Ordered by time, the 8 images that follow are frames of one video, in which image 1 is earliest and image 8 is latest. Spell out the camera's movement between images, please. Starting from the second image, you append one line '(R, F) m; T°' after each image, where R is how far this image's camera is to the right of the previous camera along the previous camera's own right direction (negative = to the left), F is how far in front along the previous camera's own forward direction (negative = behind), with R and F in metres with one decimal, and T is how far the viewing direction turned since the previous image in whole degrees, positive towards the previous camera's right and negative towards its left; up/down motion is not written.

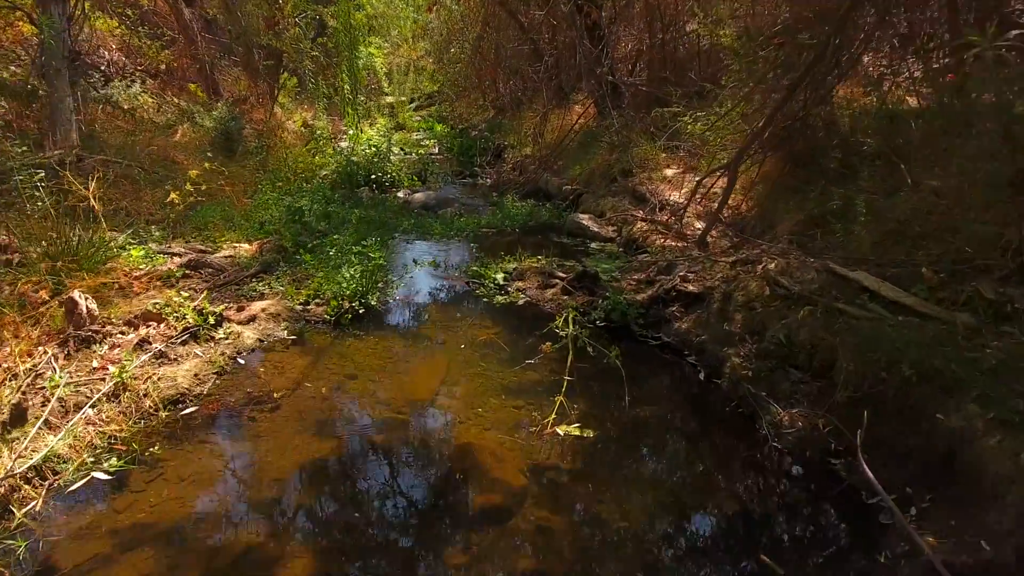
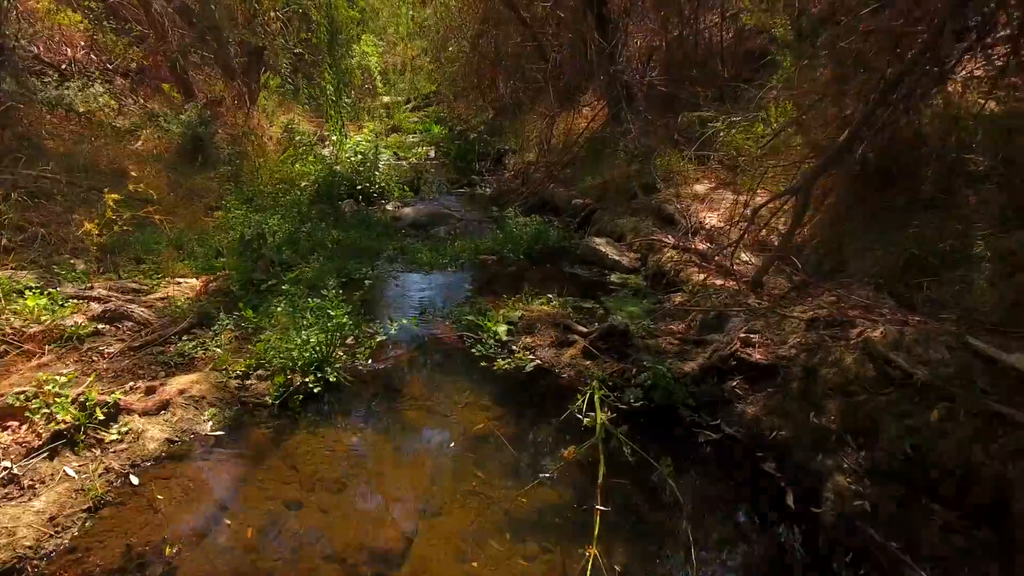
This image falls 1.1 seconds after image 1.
(0.0, +1.3) m; 0°
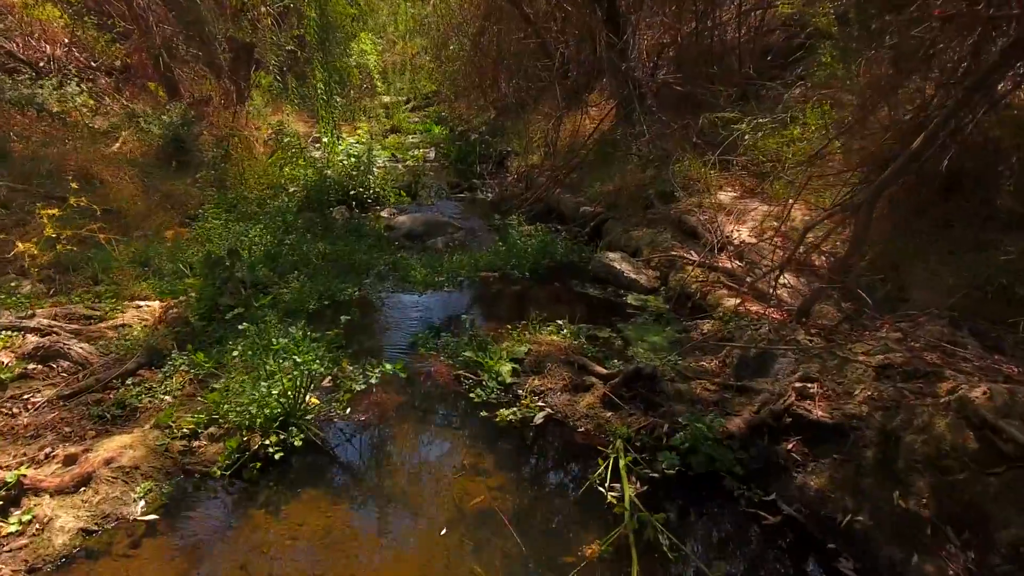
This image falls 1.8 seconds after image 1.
(0.0, +0.7) m; 0°
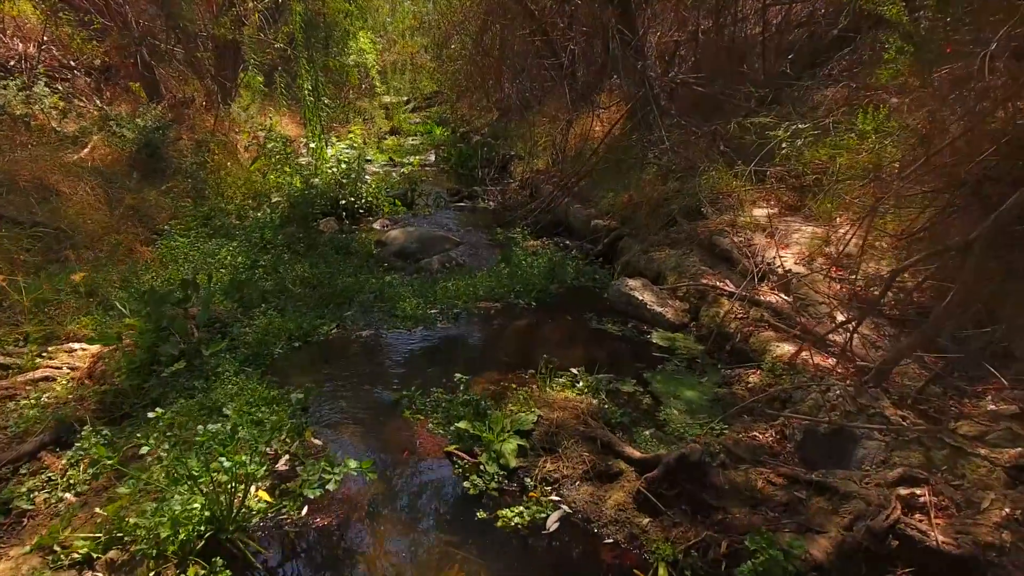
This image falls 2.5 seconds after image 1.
(0.0, +0.9) m; 0°
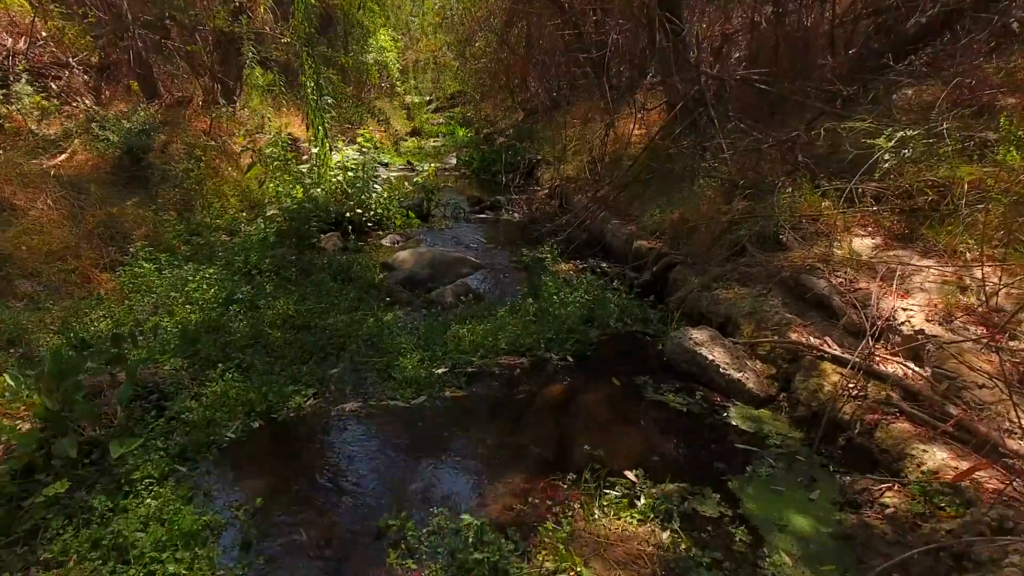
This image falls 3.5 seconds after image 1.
(-0.1, +1.2) m; -2°
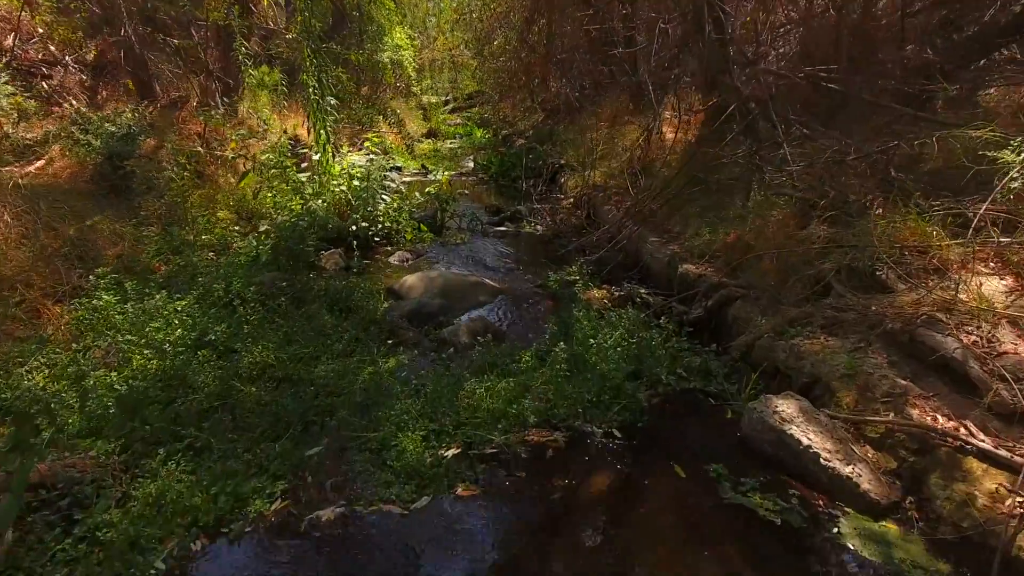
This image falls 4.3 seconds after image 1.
(-0.1, +1.0) m; -1°
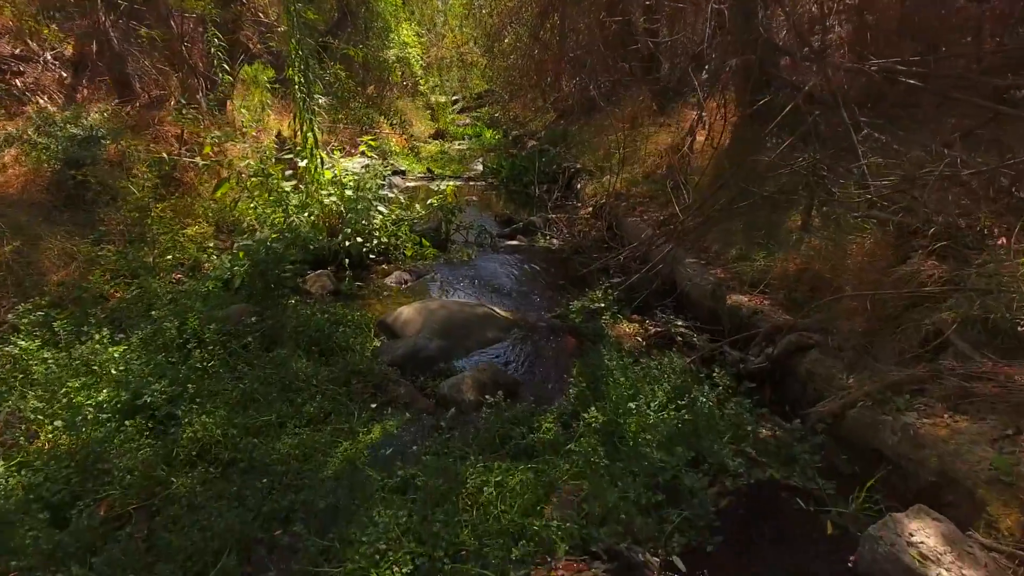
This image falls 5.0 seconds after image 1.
(0.0, +1.0) m; -1°
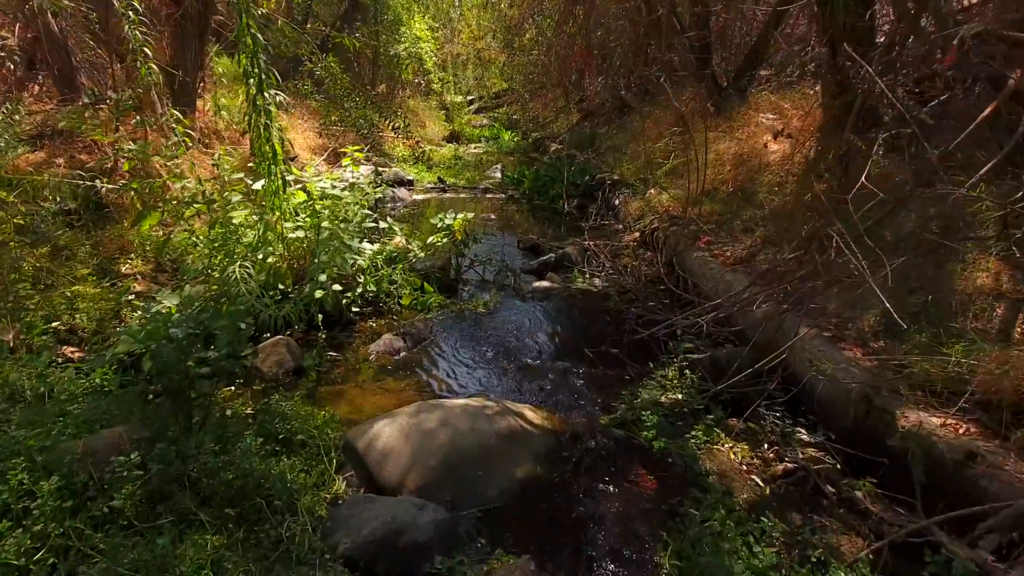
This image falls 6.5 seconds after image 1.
(-0.1, +1.9) m; -1°
